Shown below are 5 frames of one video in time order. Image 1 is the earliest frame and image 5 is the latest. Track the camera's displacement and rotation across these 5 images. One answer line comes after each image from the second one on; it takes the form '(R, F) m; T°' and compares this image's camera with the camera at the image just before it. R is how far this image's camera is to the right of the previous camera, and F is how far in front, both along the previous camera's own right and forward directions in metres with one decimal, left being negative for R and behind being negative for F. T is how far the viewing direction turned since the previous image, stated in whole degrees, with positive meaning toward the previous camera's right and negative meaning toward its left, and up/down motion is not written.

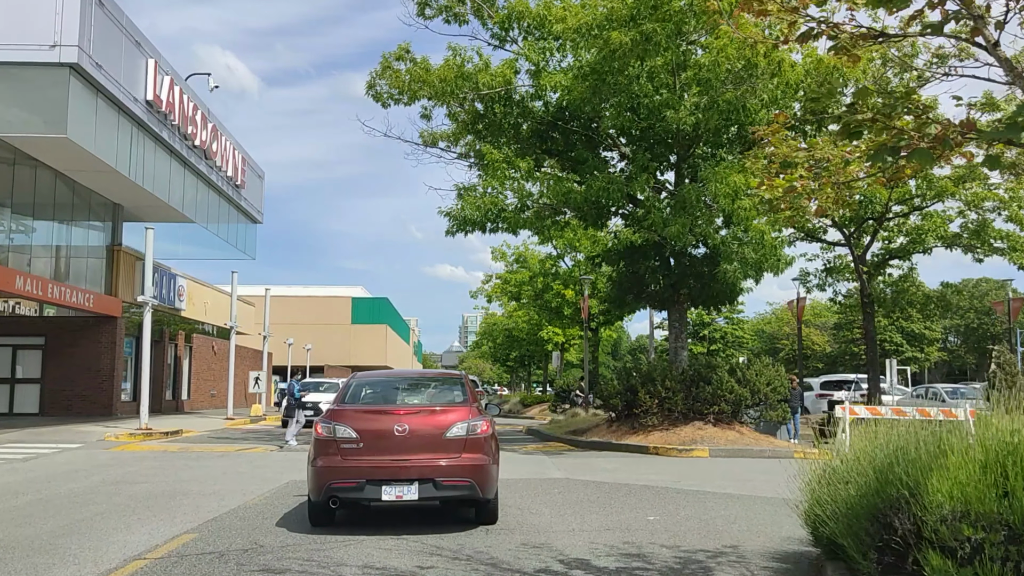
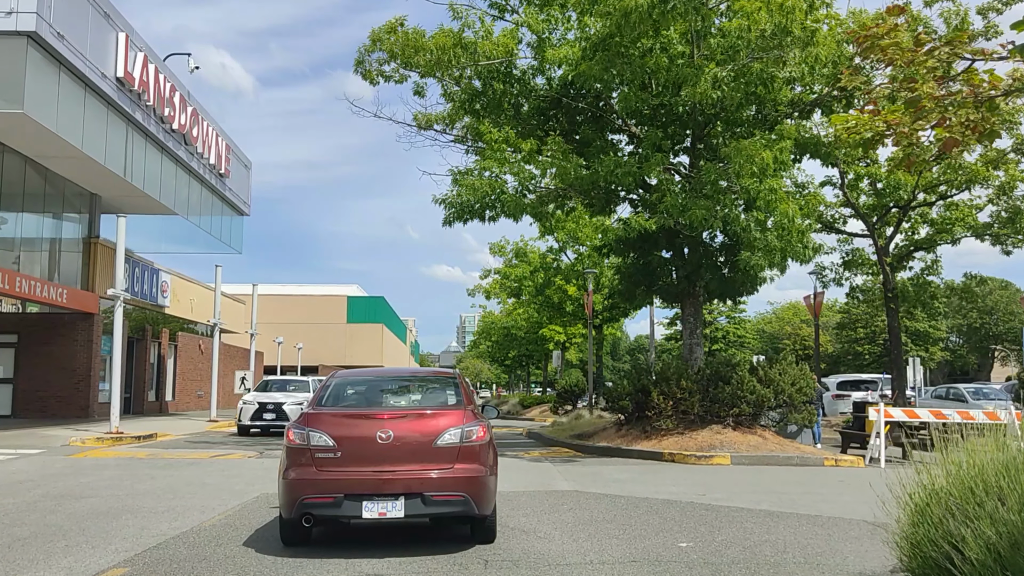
(0.0, +1.5) m; 0°
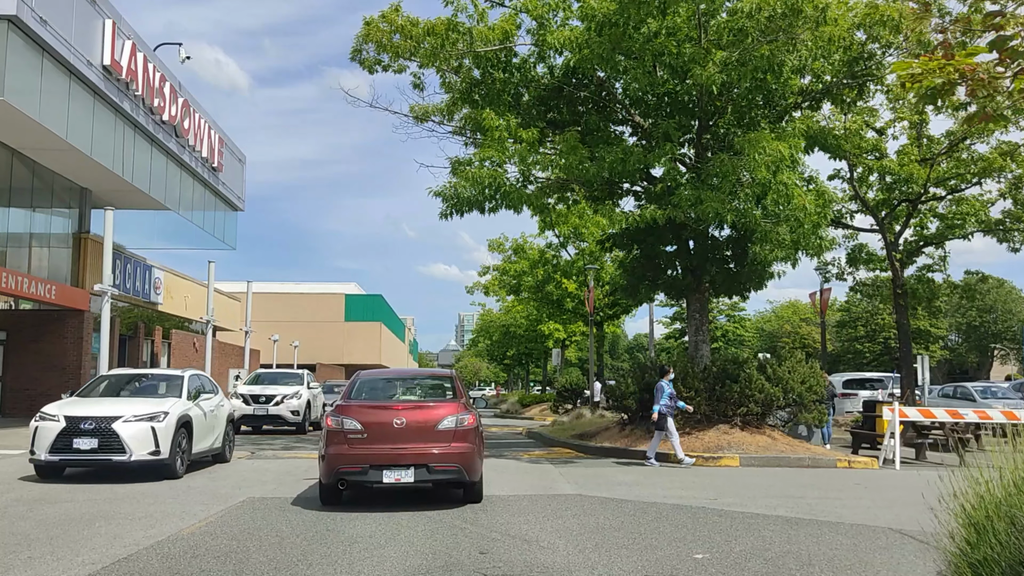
(0.0, +0.6) m; 0°
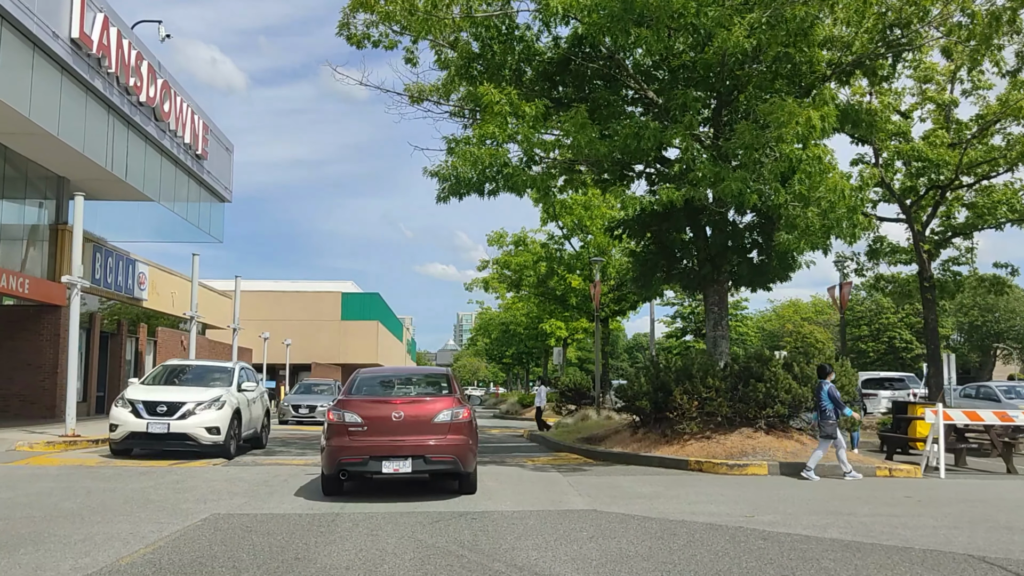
(-0.1, +1.4) m; 0°
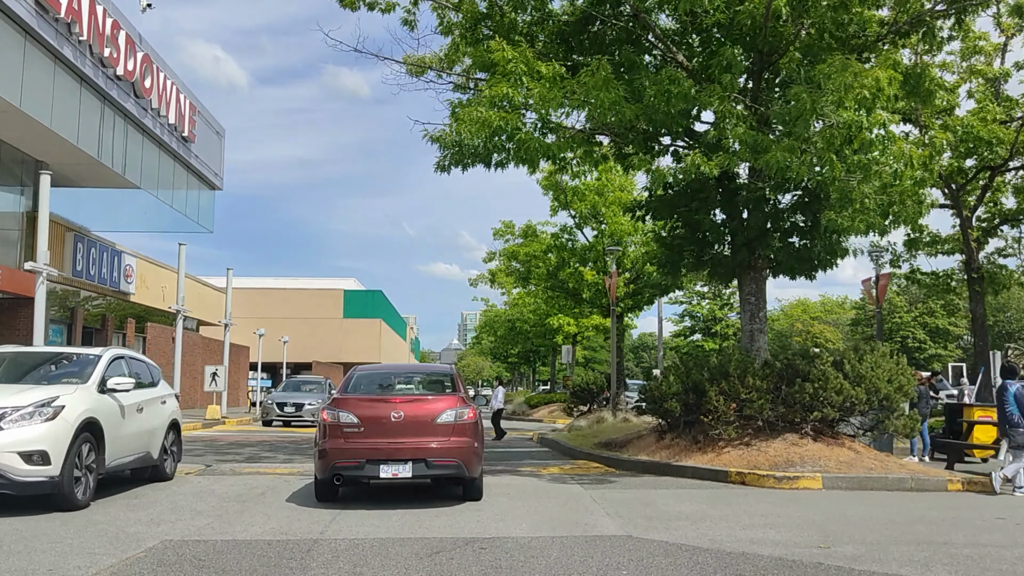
(-0.1, +1.7) m; 0°
